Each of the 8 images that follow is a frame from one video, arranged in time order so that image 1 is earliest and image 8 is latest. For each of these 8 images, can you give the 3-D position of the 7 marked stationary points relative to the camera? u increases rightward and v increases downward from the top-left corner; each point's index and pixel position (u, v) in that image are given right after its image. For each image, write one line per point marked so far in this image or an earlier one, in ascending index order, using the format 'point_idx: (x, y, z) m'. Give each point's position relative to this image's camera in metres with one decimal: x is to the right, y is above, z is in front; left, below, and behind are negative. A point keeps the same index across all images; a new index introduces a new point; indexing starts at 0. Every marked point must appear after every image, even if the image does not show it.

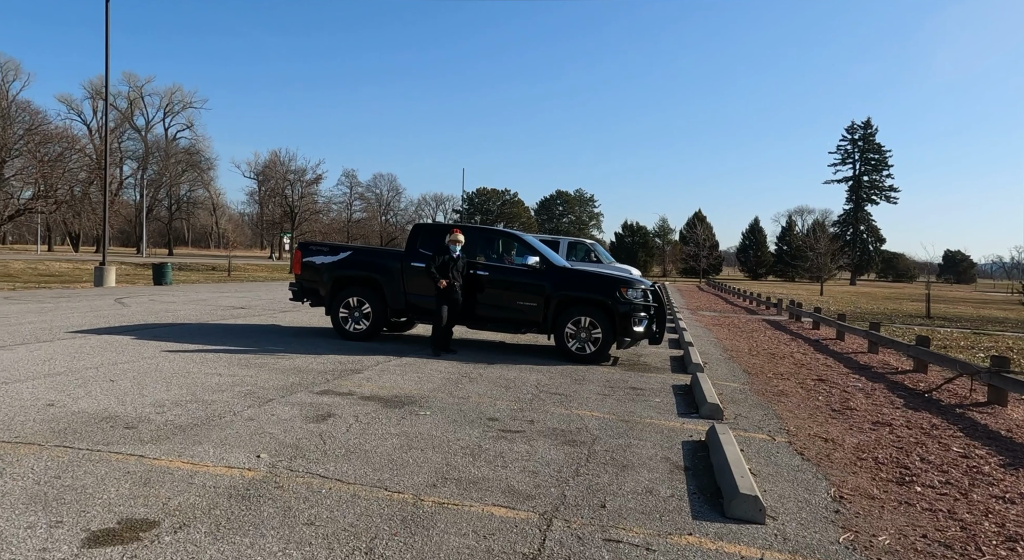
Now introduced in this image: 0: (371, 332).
0: (-2.1, -0.8, +10.5) m
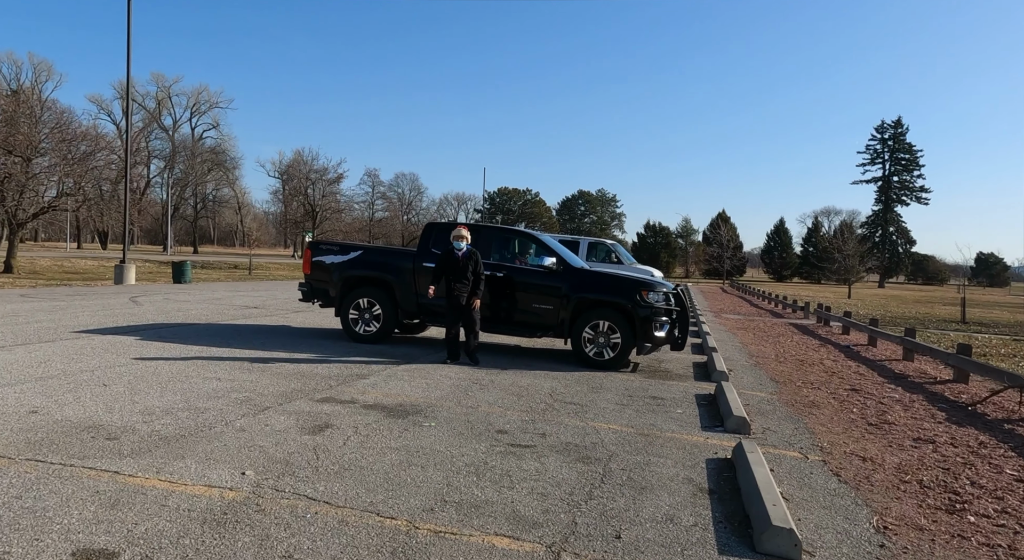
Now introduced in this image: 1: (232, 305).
0: (-1.9, -0.8, +10.2) m
1: (-6.2, -0.5, +15.3) m
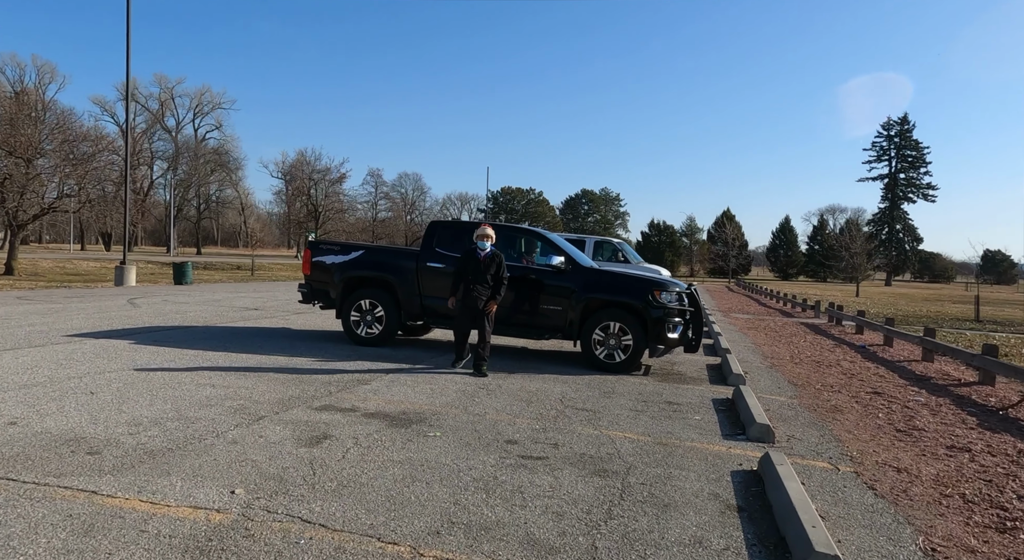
0: (-1.8, -0.8, +9.8) m
1: (-6.0, -0.6, +14.9) m
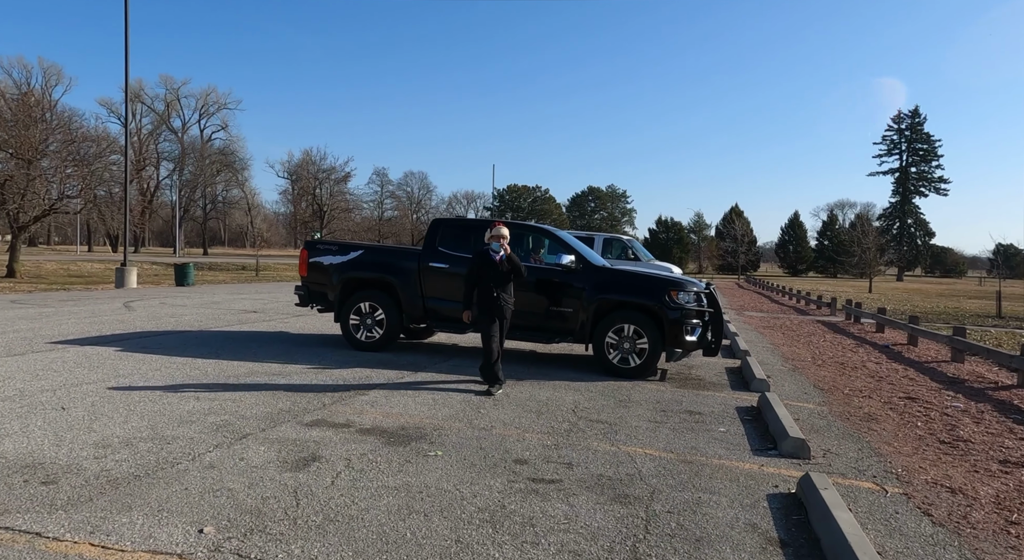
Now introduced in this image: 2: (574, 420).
0: (-1.7, -0.8, +9.3) m
1: (-5.9, -0.6, +14.5) m
2: (+0.6, -1.3, +6.3) m
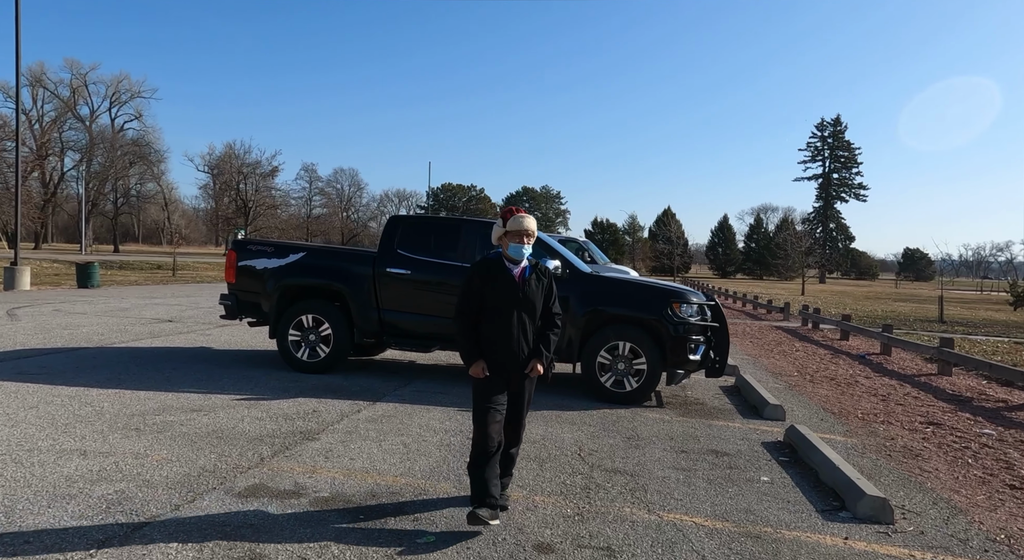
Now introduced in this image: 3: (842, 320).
0: (-2.0, -0.9, +7.8) m
1: (-6.7, -0.7, +12.5) m
2: (+0.5, -1.4, +5.0) m
3: (+7.2, -0.9, +15.3) m
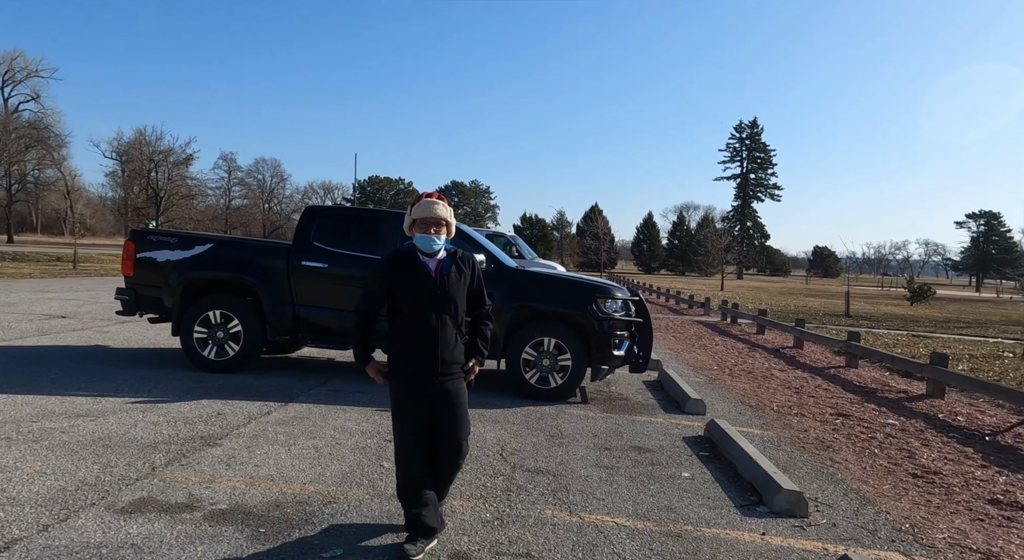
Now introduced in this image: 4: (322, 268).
0: (-2.8, -0.8, +7.3) m
1: (-8.0, -0.6, +11.5) m
2: (0.0, -1.3, +4.8) m
3: (+5.6, -0.8, +15.7) m
4: (-2.0, +0.1, +7.2) m
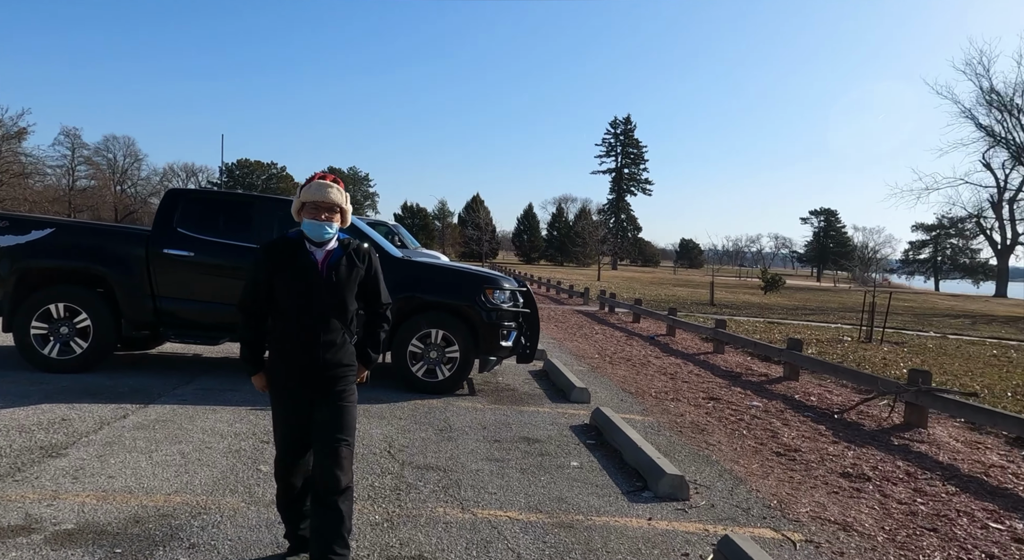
0: (-4.0, -0.7, +6.6) m
1: (-9.7, -0.4, +9.9) m
2: (-0.8, -1.3, +4.7) m
3: (+2.9, -0.6, +16.3) m
4: (-3.1, +0.2, +6.7) m
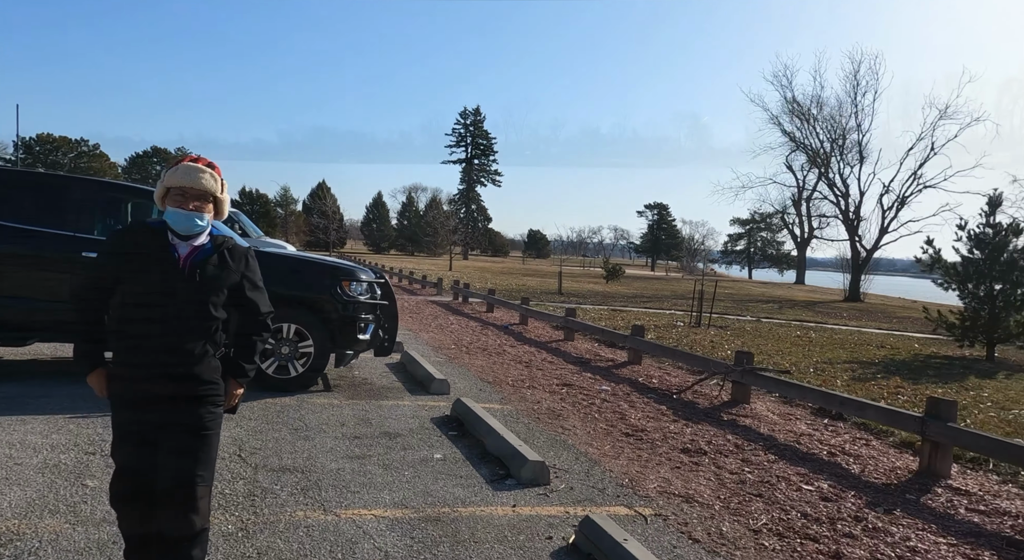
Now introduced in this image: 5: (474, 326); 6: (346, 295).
0: (-5.2, -0.7, +5.6) m
1: (-11.5, -0.3, +7.6) m
2: (-1.7, -1.2, +4.4) m
3: (-0.5, -0.3, +16.6) m
4: (-4.3, +0.3, +5.8) m
5: (-0.7, -0.9, +14.1) m
6: (-1.6, -0.1, +6.9) m
